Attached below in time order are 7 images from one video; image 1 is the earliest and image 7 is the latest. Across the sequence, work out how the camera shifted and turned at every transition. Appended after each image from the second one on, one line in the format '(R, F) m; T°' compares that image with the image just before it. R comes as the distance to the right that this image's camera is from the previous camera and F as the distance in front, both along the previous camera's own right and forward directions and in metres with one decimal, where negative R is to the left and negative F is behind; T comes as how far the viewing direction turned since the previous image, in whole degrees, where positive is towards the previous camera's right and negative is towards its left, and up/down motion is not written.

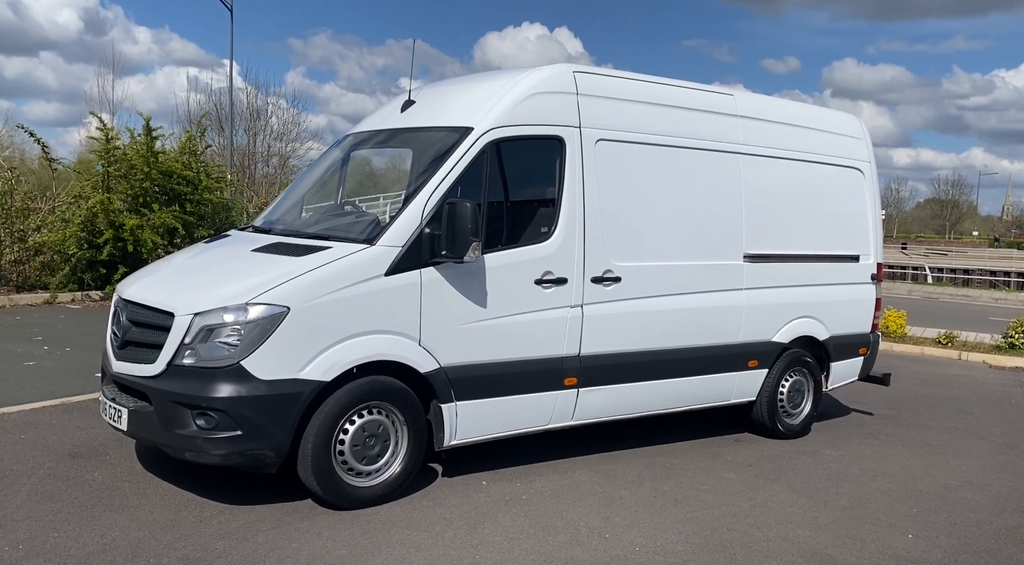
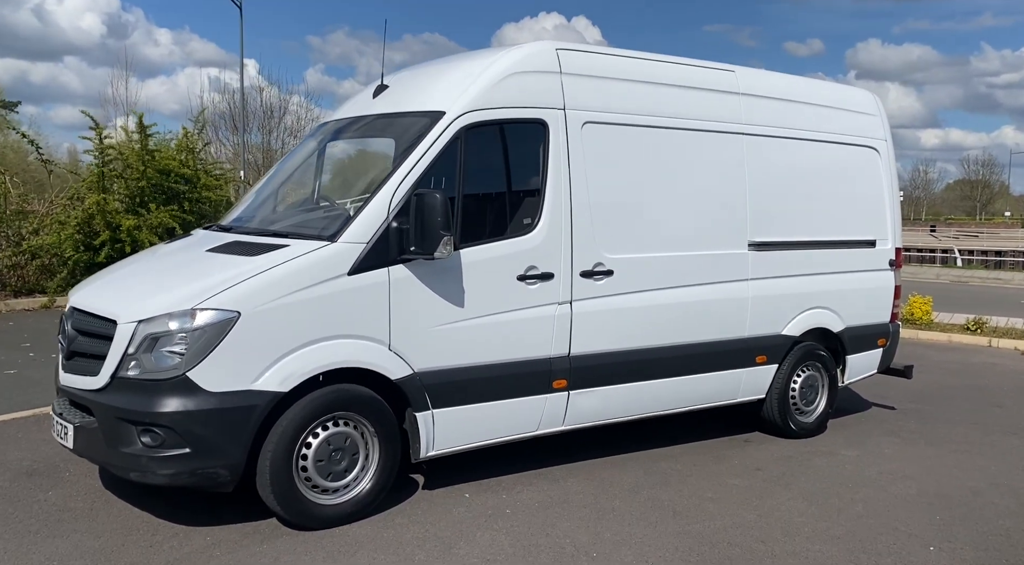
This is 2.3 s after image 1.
(+0.2, +0.4) m; -2°
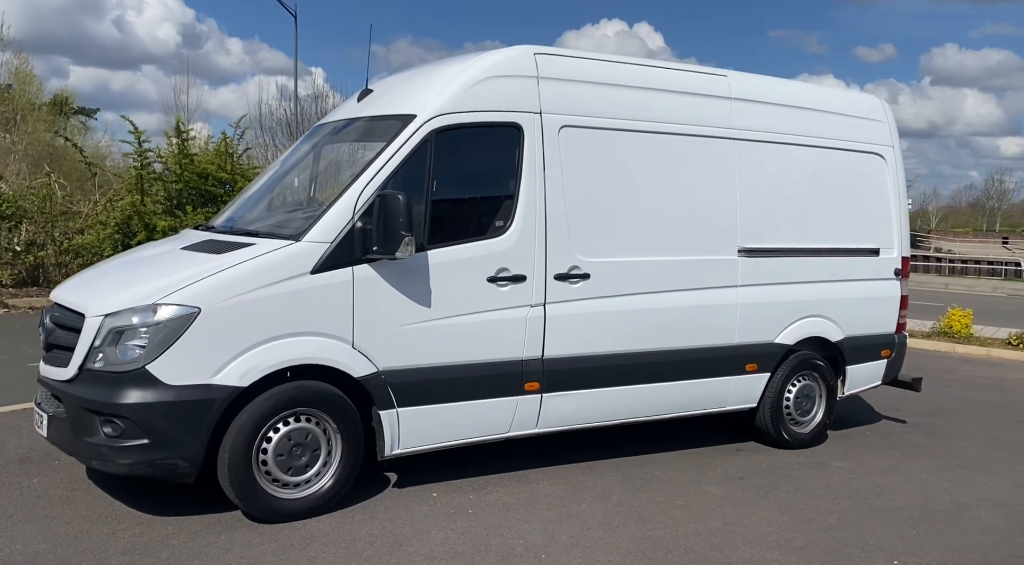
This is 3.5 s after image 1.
(+0.5, 0.0) m; -4°
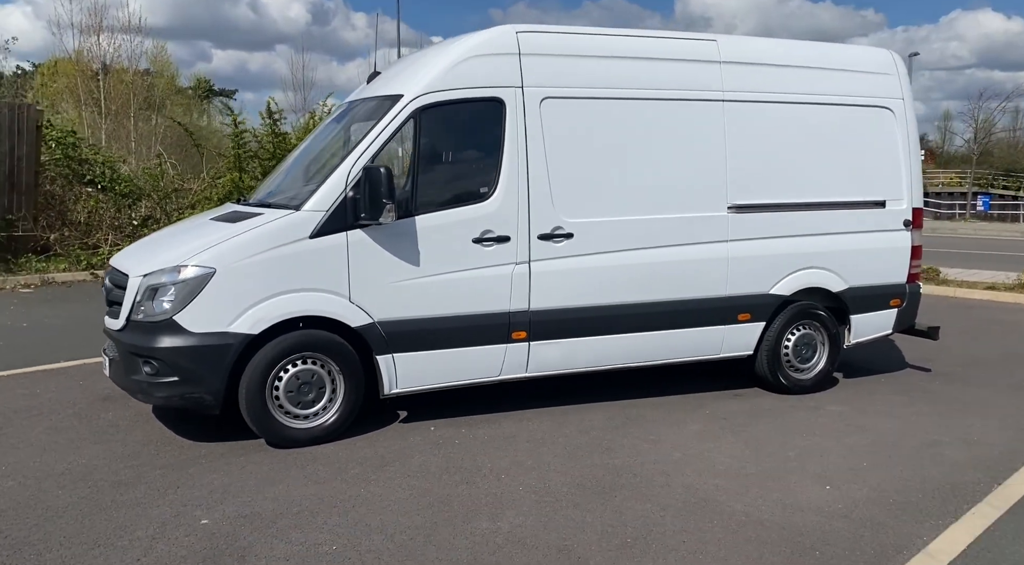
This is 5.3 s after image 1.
(+0.8, -0.5) m; -8°
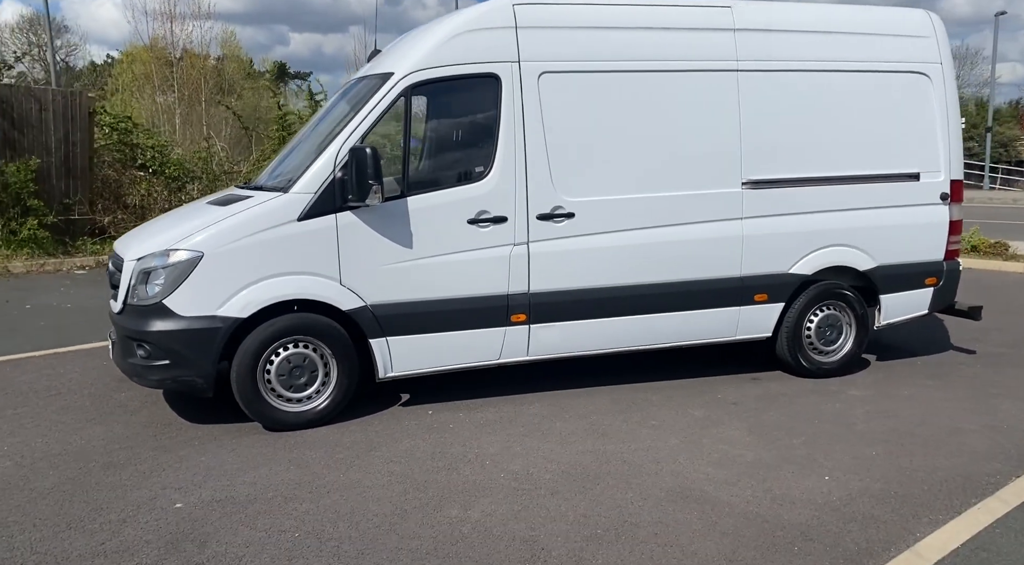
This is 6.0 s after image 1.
(+0.4, +0.1) m; -5°
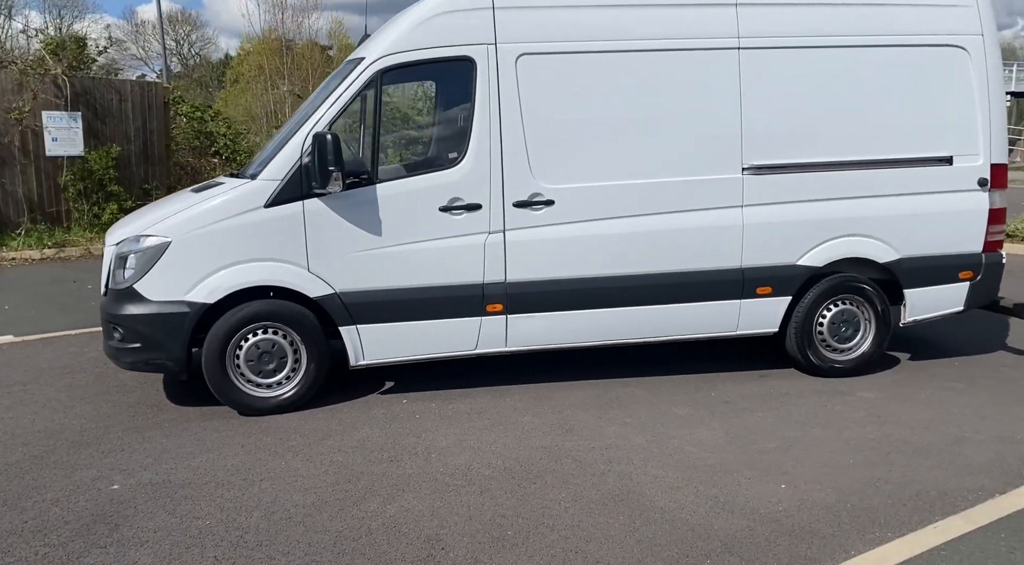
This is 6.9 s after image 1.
(+0.8, +0.2) m; -7°
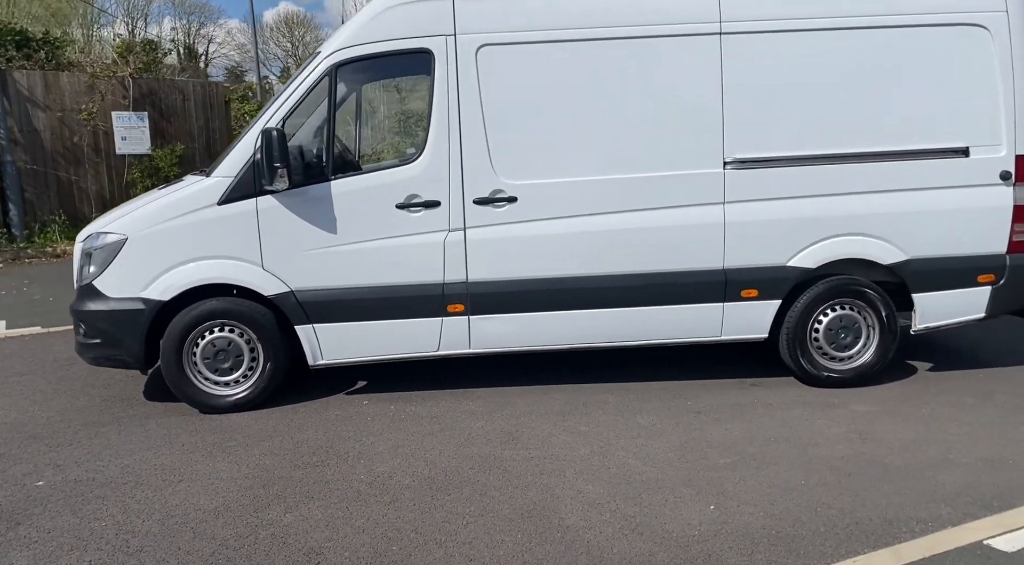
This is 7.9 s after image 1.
(+0.8, +0.2) m; -7°
